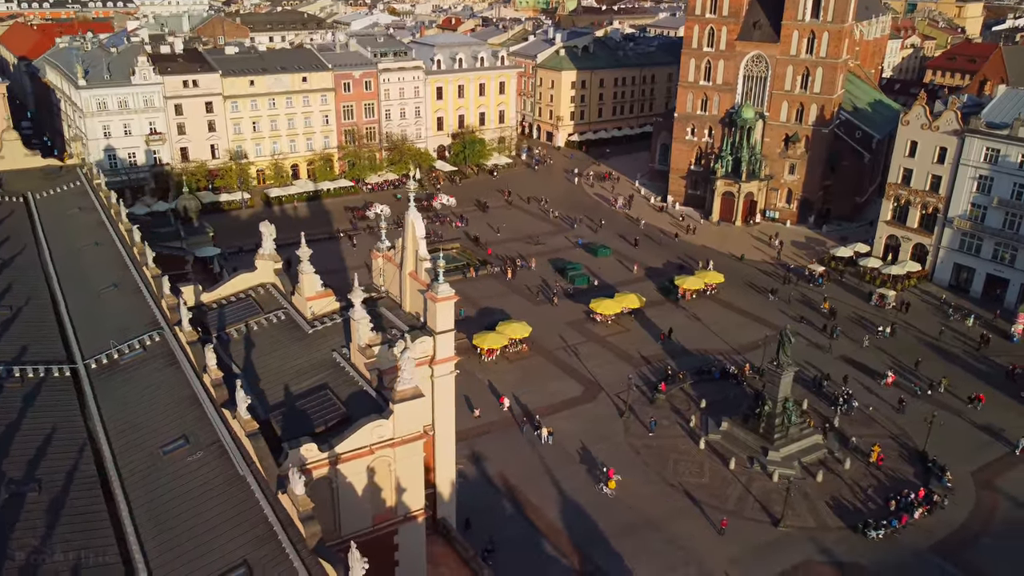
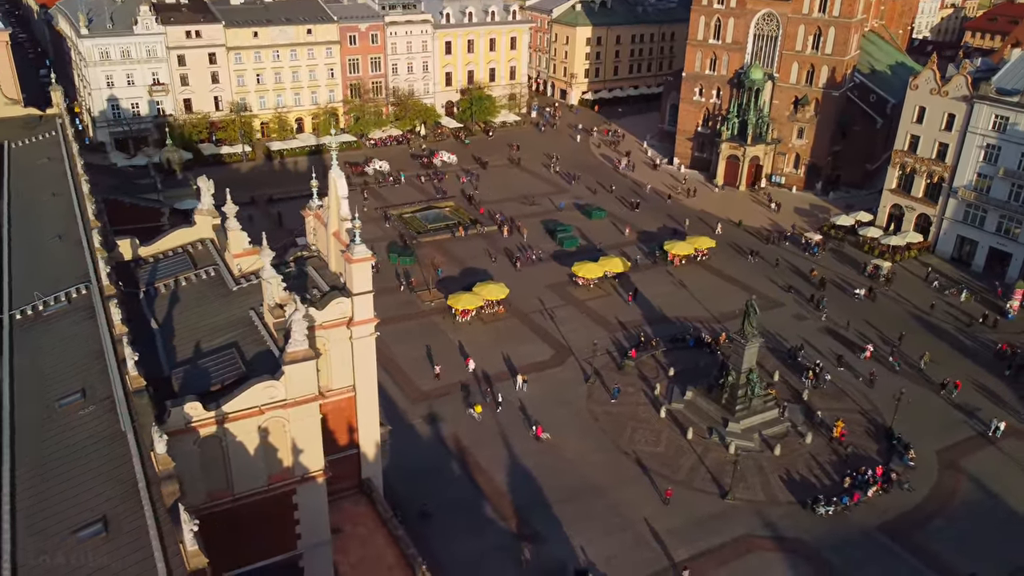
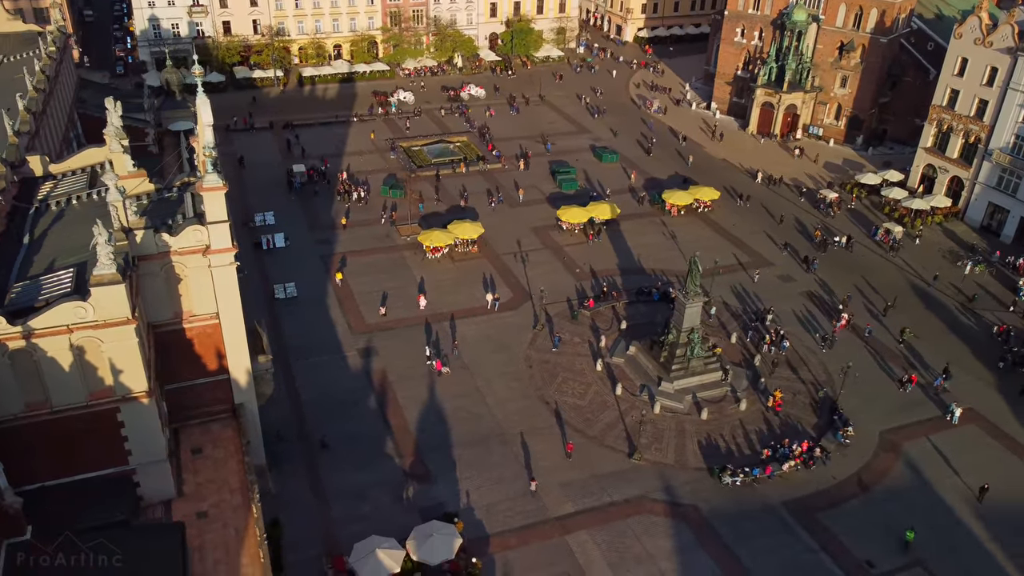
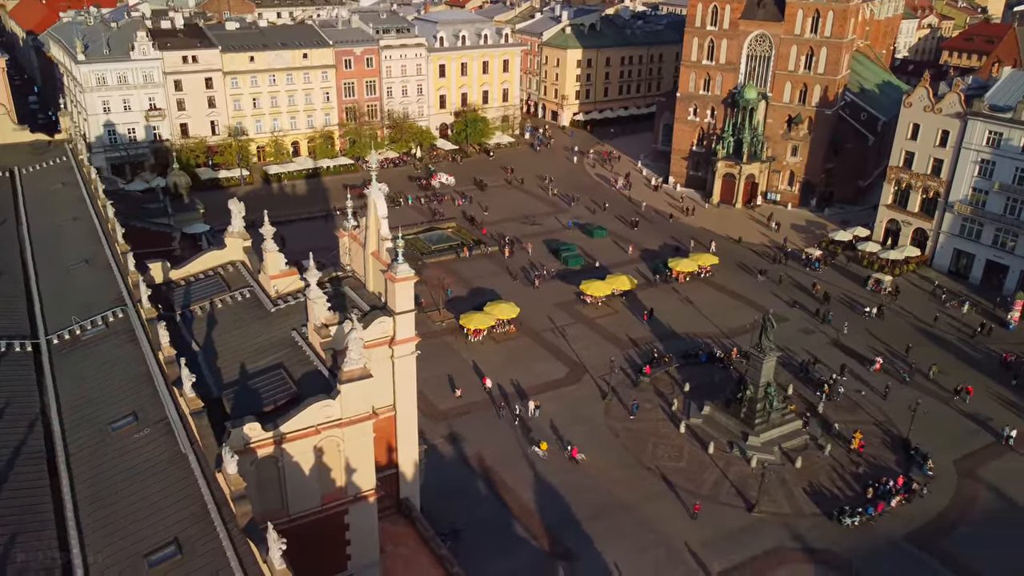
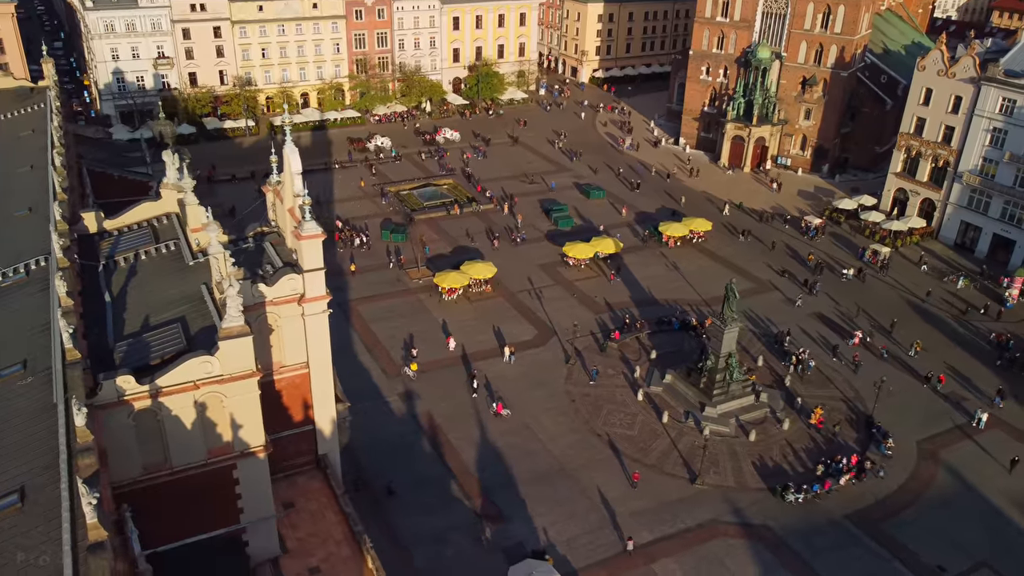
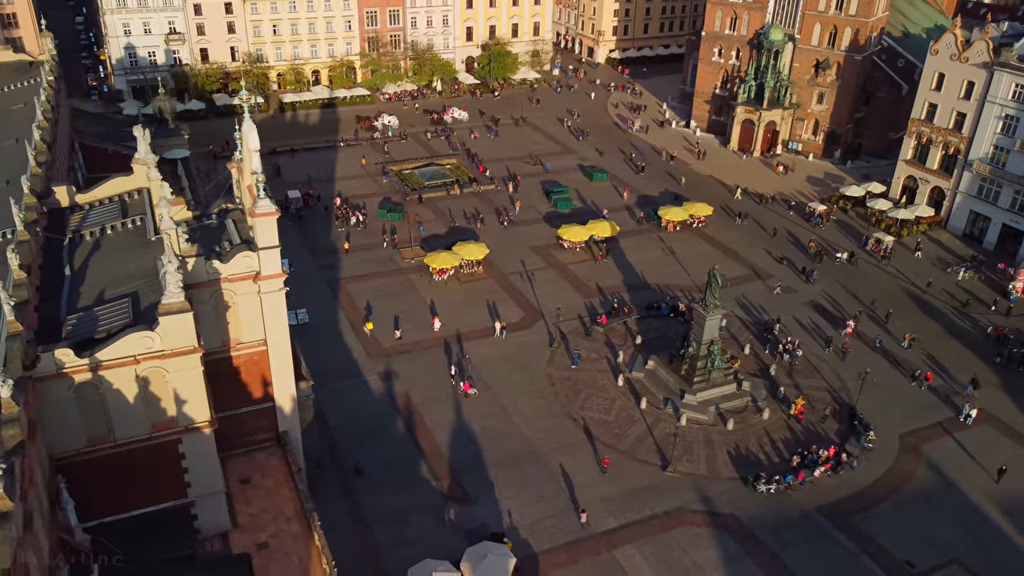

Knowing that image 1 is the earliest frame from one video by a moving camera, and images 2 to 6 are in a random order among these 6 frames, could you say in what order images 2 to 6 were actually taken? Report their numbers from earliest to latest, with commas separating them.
4, 2, 5, 6, 3
